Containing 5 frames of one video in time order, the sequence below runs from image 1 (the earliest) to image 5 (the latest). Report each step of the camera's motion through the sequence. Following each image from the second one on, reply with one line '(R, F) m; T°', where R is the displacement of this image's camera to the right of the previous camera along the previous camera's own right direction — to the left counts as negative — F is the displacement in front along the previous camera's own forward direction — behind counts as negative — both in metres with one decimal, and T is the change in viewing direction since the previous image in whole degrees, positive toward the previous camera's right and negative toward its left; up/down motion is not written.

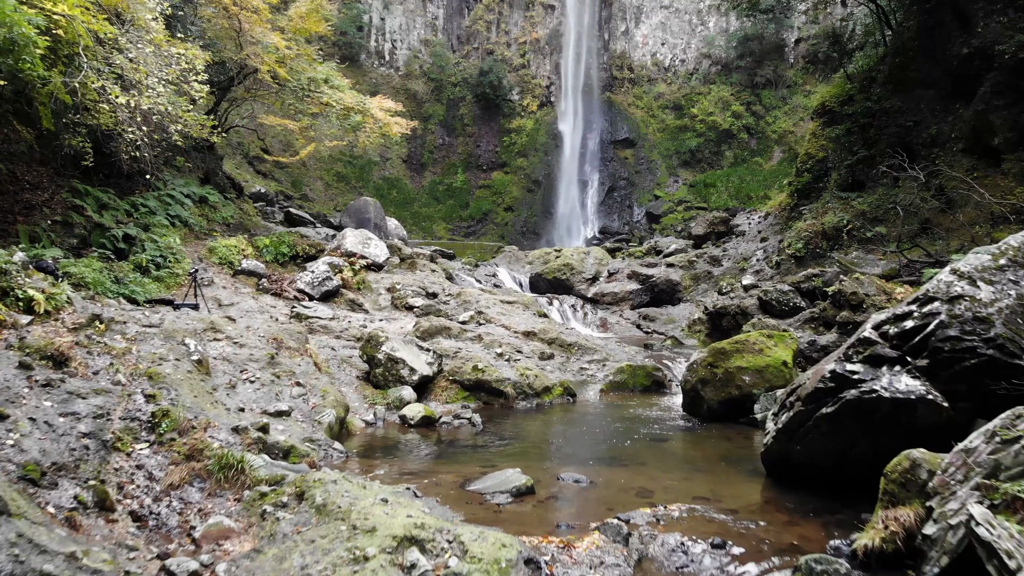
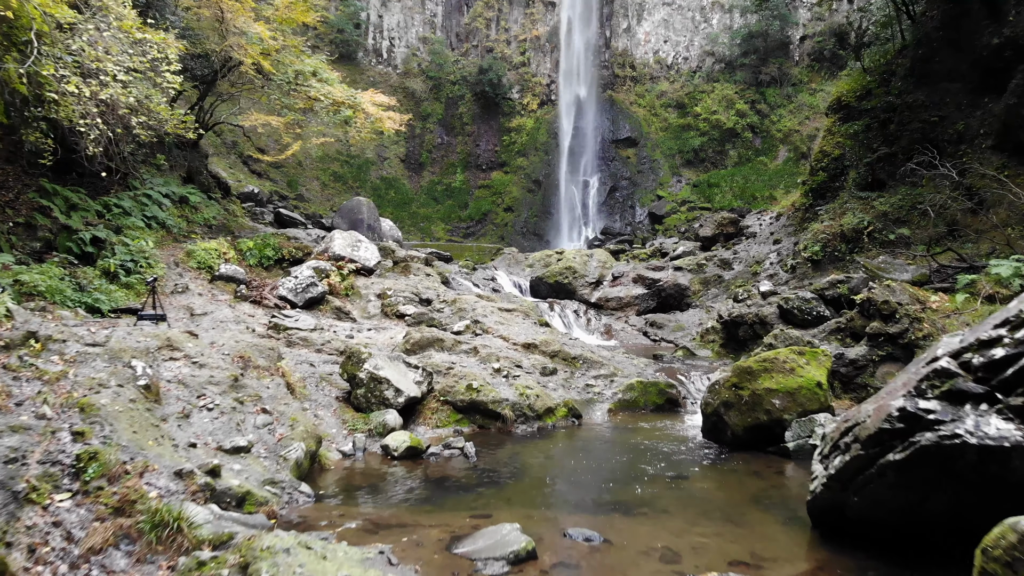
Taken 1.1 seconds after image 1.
(0.0, +0.7) m; 0°
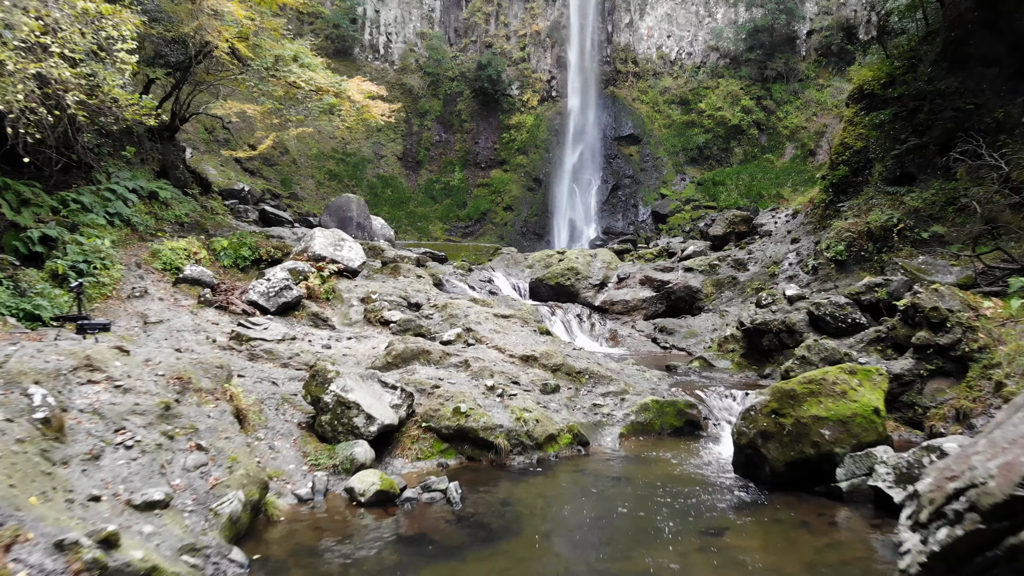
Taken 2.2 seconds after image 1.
(0.0, +0.9) m; 0°
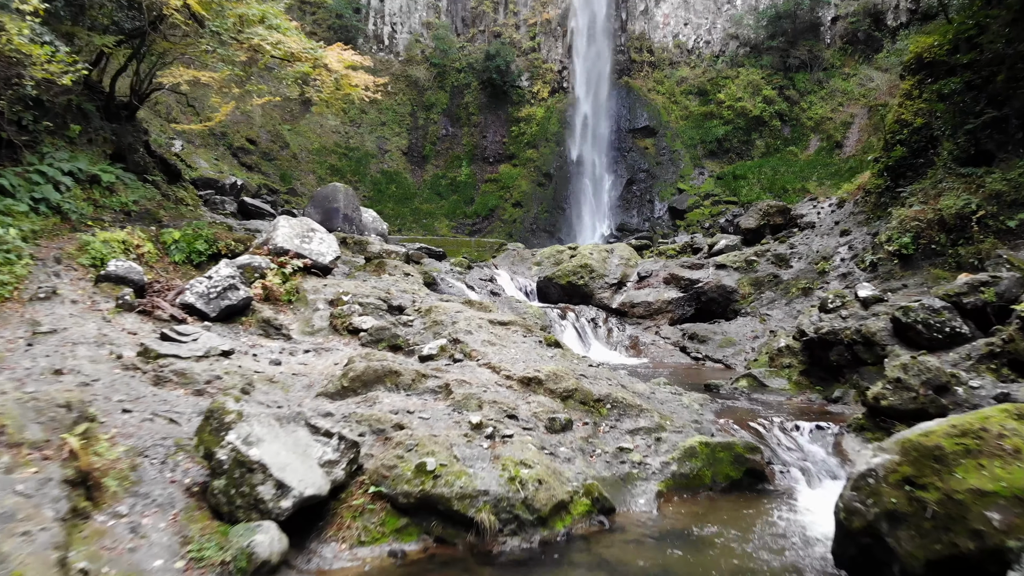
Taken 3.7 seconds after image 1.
(+0.1, +1.6) m; -1°
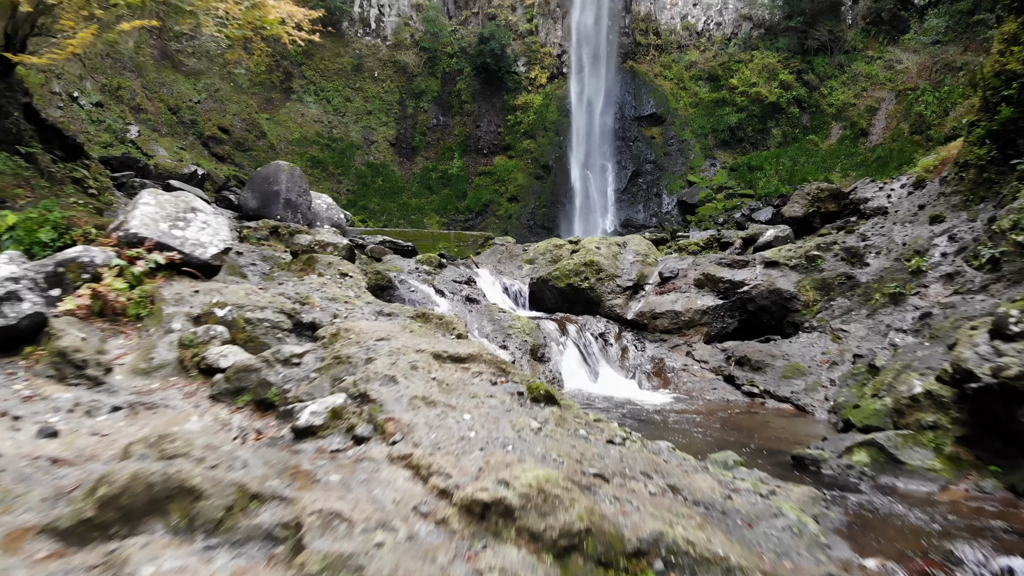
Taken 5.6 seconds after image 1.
(+0.2, +2.5) m; 0°
